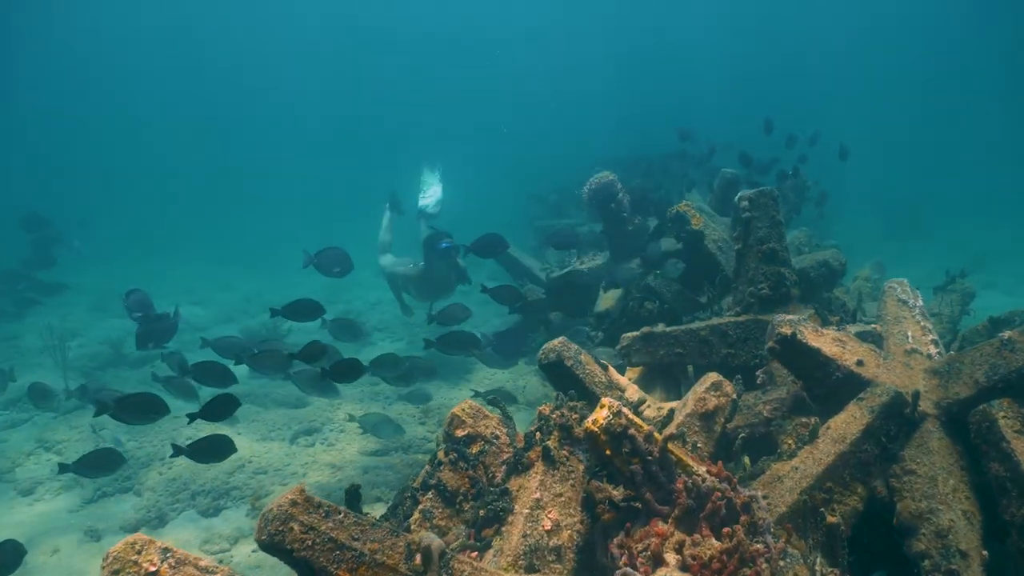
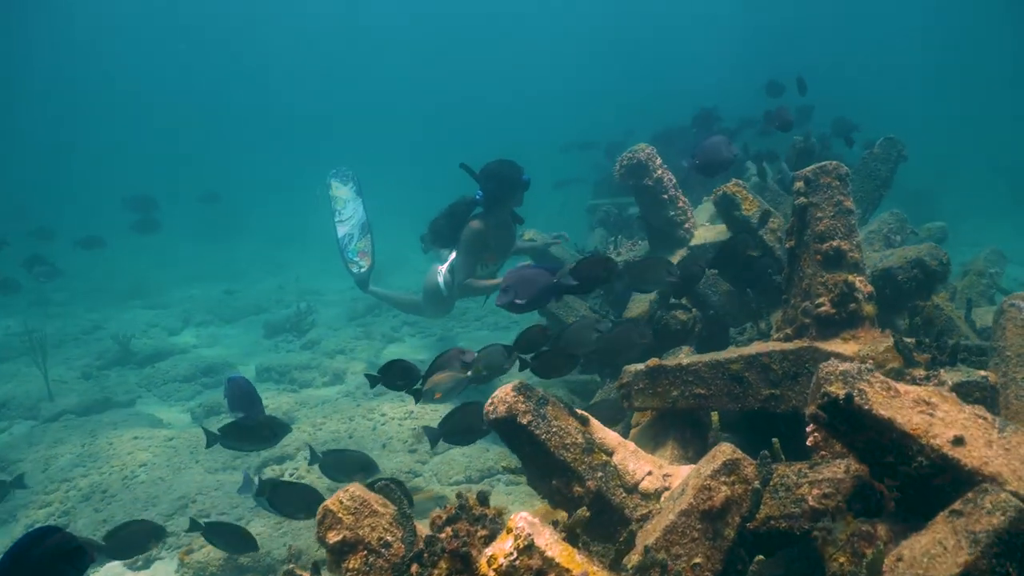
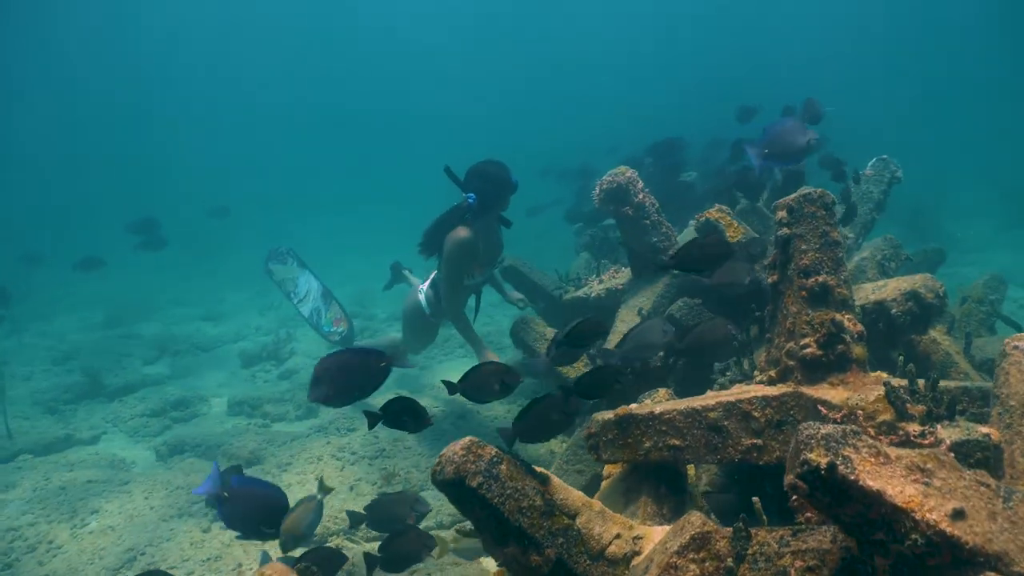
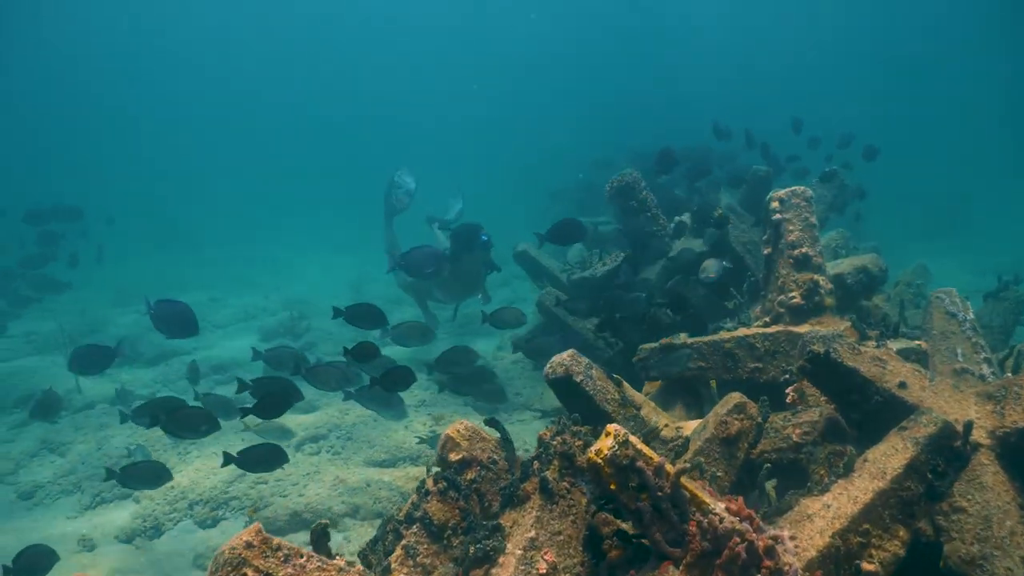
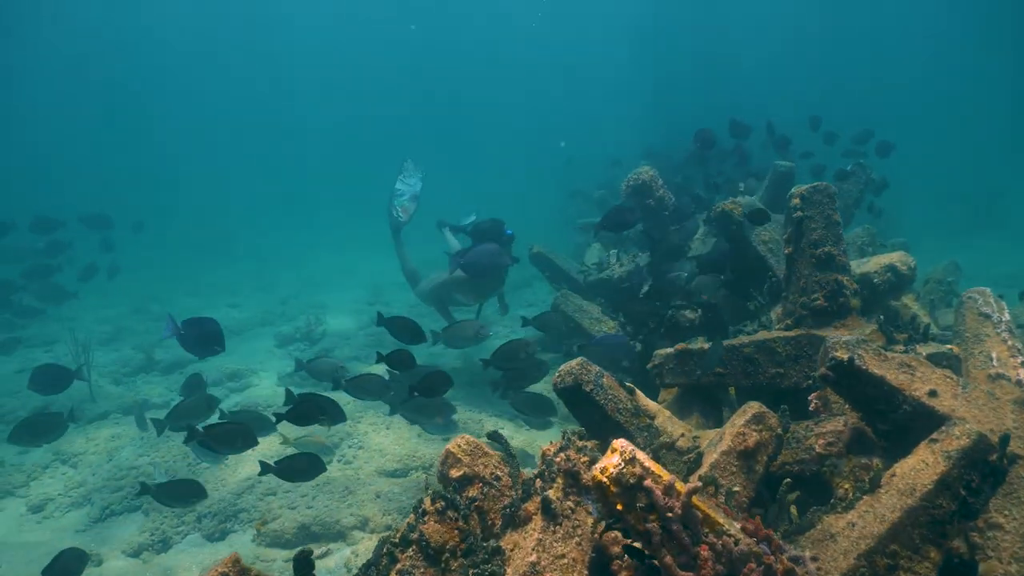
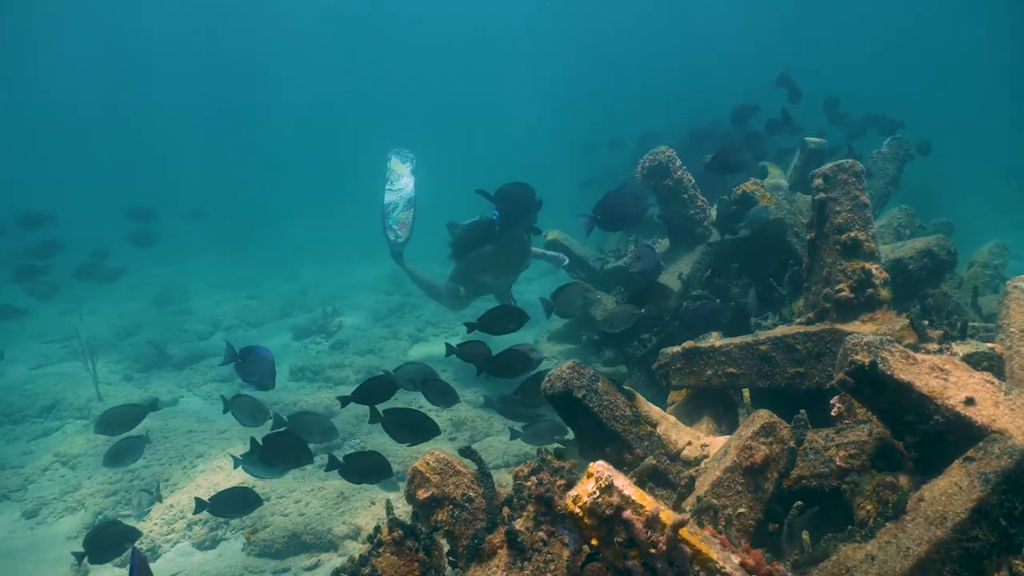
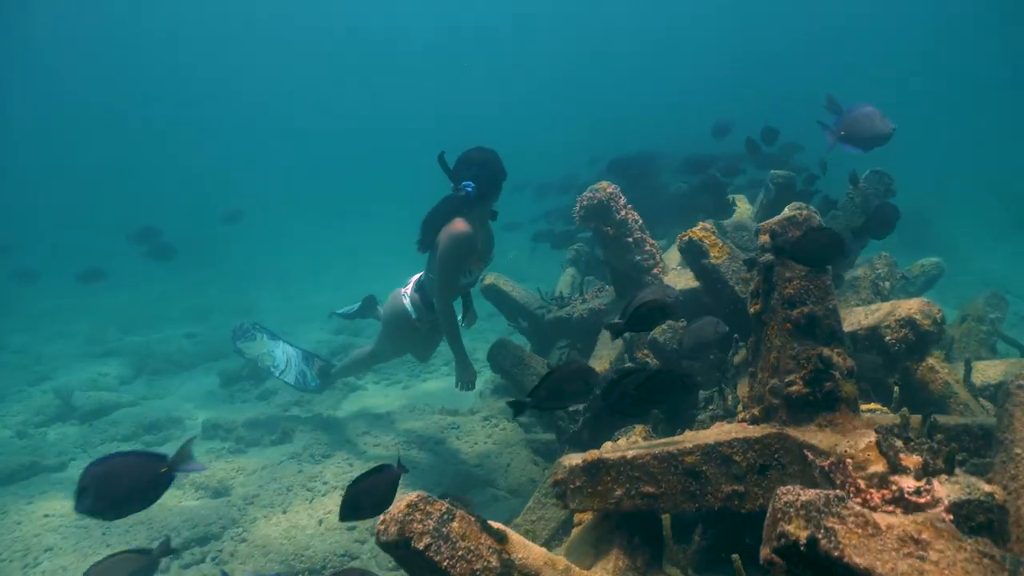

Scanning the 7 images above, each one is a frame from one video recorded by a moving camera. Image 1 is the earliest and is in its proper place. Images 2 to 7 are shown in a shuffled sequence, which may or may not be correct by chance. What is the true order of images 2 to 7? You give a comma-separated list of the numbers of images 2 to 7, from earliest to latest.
4, 5, 6, 2, 3, 7
